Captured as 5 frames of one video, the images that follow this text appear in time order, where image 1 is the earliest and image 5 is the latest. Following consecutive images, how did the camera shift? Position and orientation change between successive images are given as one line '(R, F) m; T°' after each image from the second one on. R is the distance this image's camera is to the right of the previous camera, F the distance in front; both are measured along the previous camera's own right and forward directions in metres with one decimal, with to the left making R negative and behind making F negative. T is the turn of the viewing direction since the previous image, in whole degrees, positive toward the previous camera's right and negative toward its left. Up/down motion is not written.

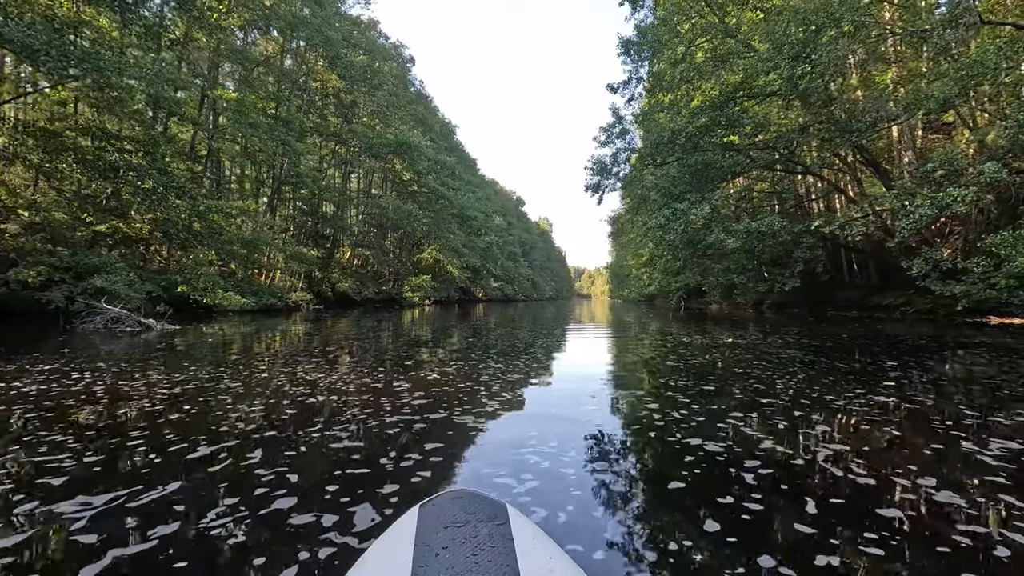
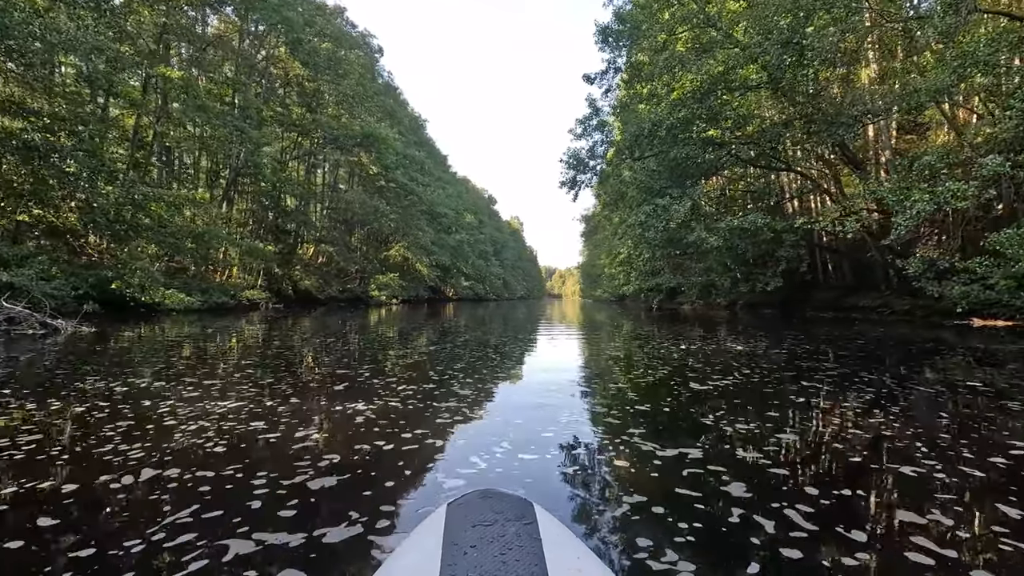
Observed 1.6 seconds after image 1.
(0.0, +1.0) m; +3°
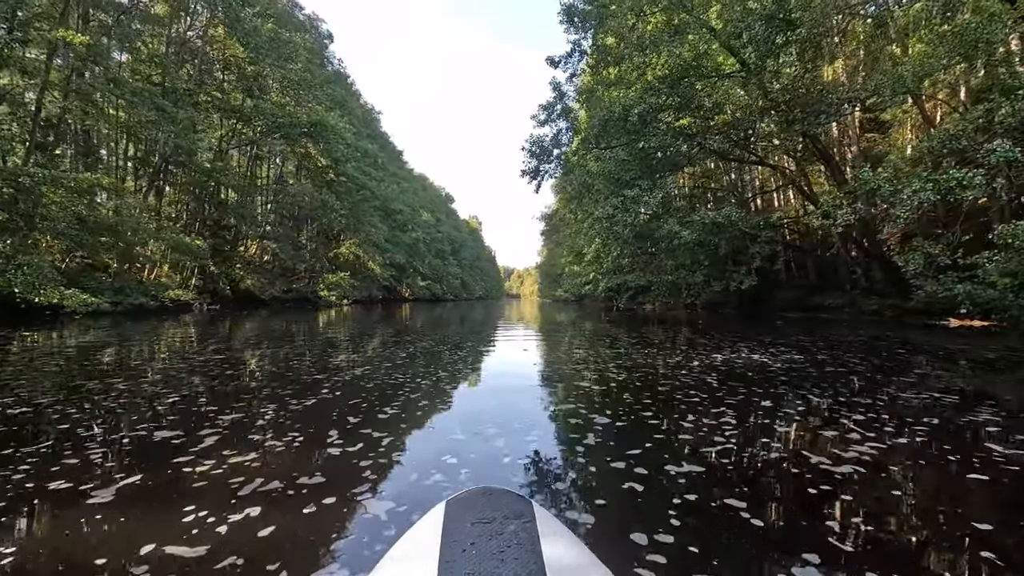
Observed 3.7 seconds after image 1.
(0.0, +1.4) m; +5°
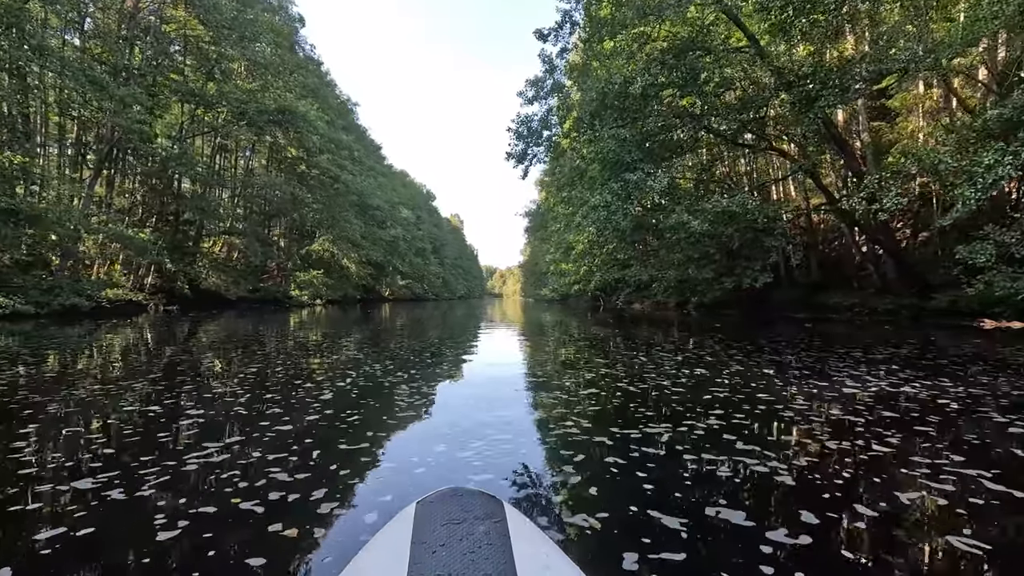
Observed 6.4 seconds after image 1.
(0.0, +1.7) m; +2°
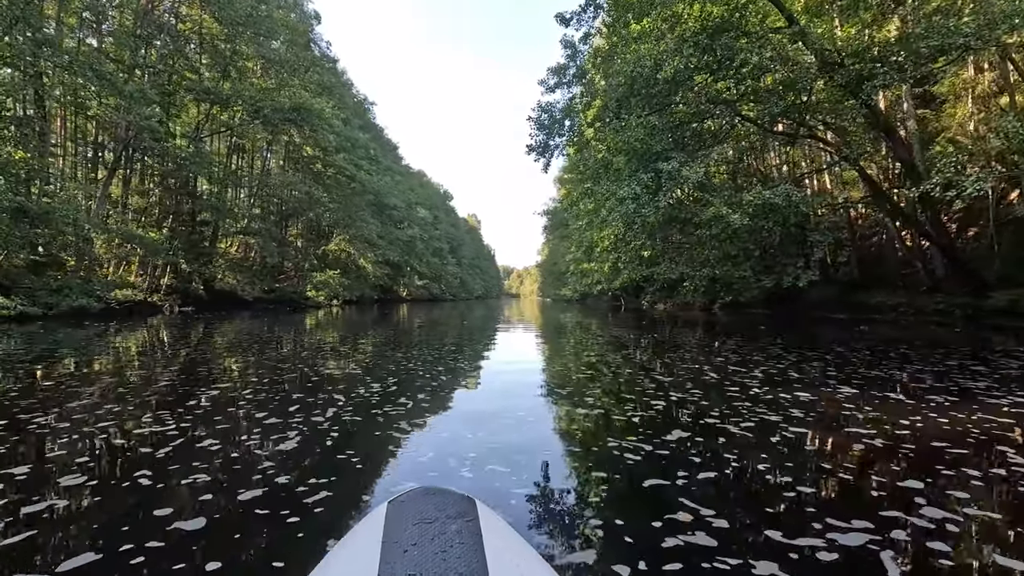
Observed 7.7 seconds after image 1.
(-0.1, +0.8) m; -2°
